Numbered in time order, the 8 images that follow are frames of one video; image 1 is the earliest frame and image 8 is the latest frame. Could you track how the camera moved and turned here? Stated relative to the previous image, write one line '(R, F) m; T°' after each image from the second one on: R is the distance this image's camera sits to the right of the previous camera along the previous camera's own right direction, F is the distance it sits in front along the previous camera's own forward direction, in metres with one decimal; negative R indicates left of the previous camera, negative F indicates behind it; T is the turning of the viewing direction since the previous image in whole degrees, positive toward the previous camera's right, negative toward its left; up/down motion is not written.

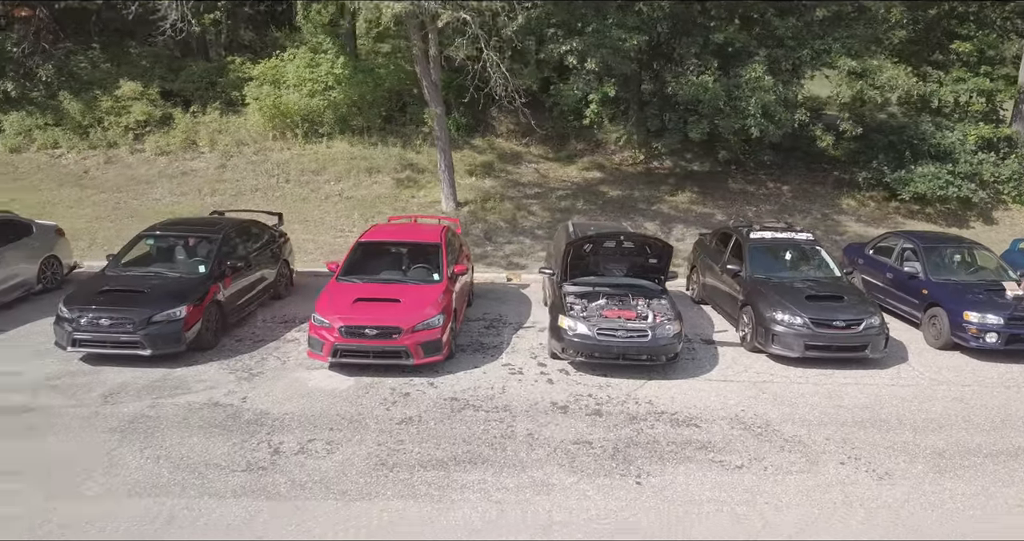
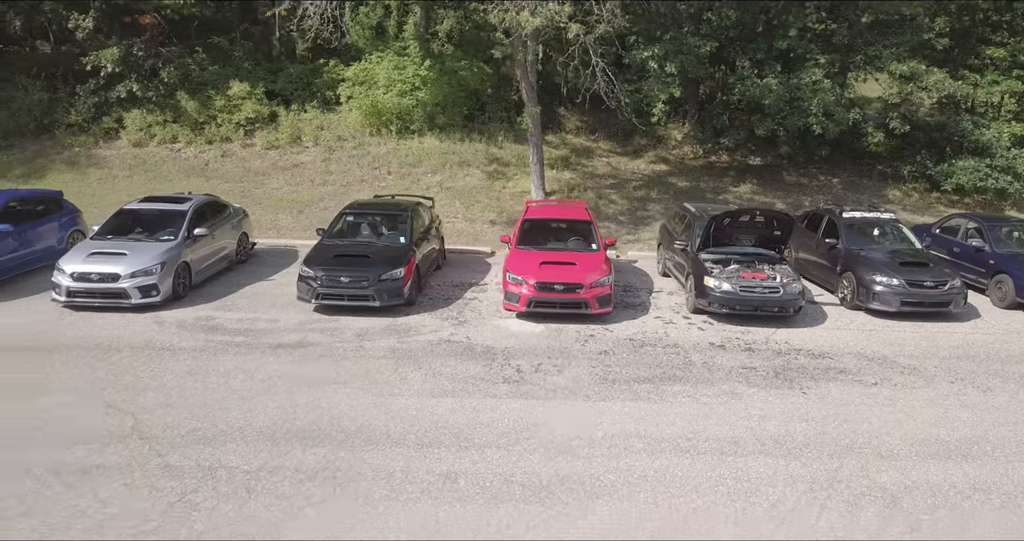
(-1.8, -2.0) m; 0°
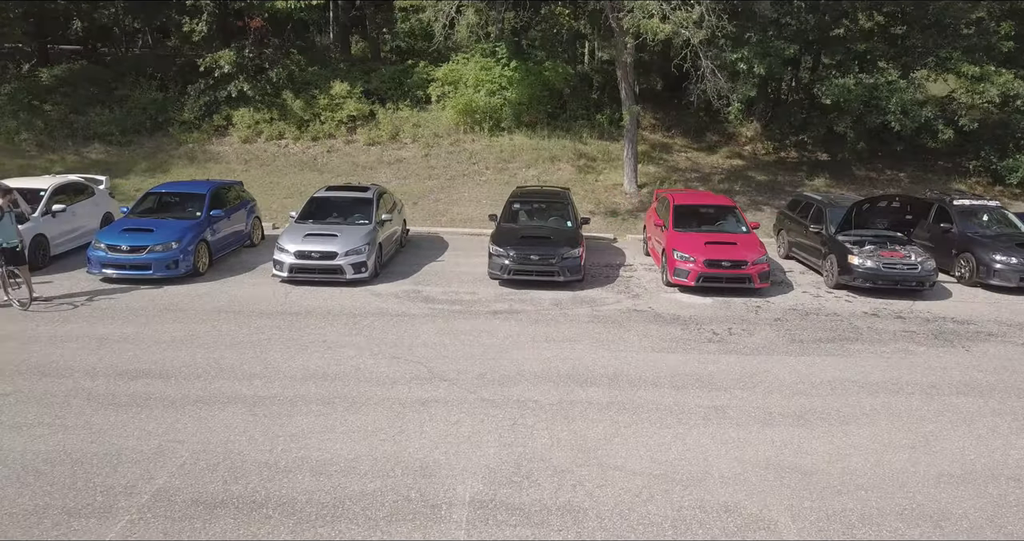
(-2.2, -1.3) m; 0°
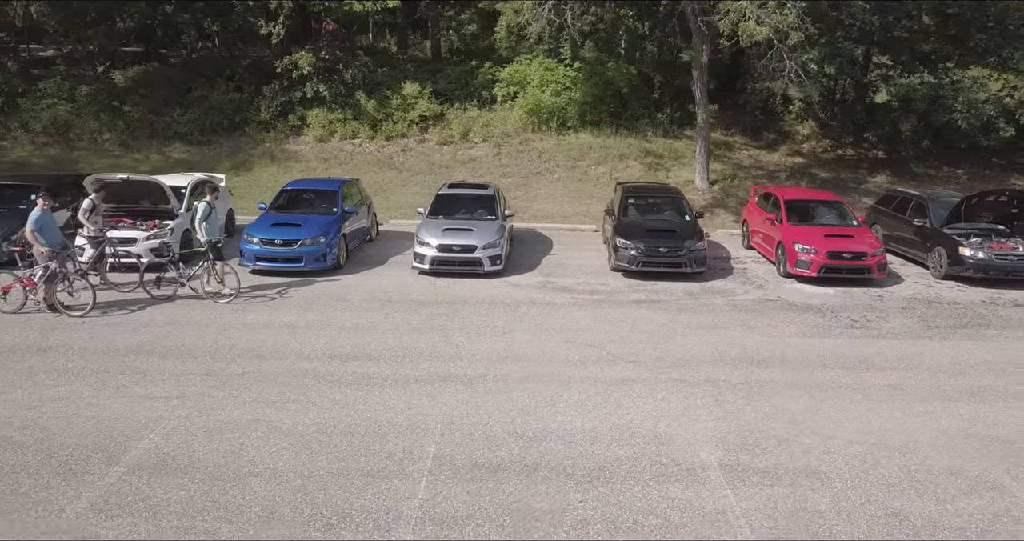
(-1.8, -0.6) m; 0°
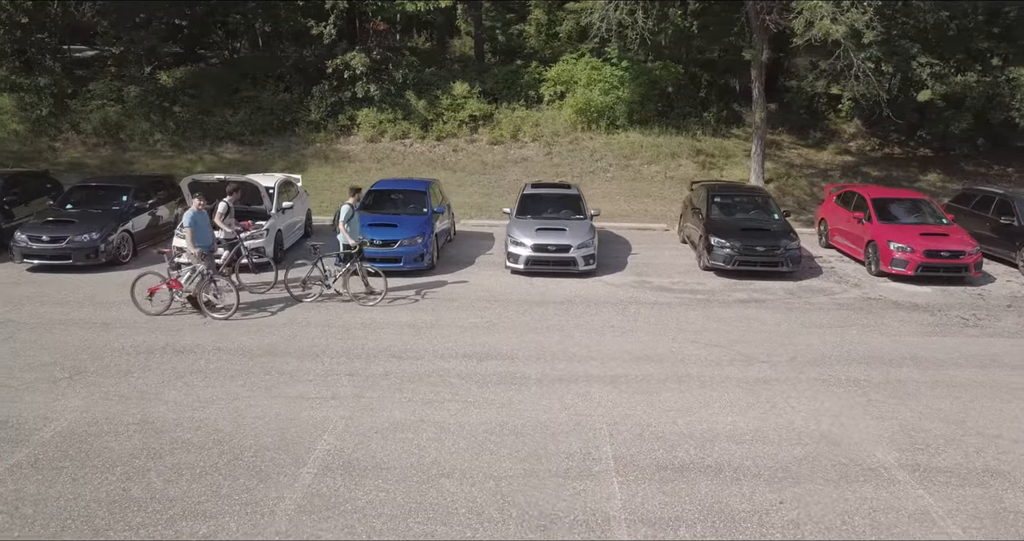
(-1.3, 0.0) m; 0°
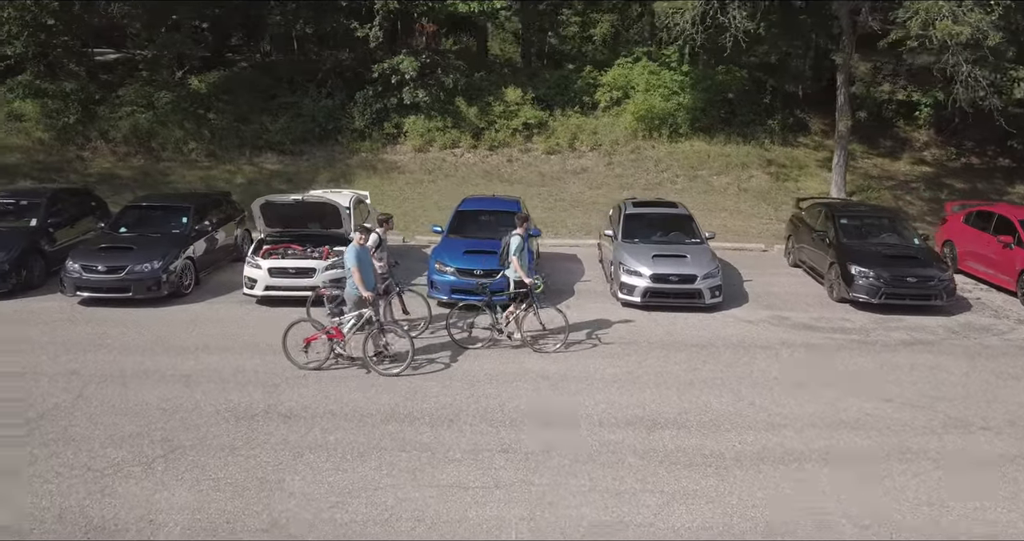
(-1.4, +1.4) m; 0°
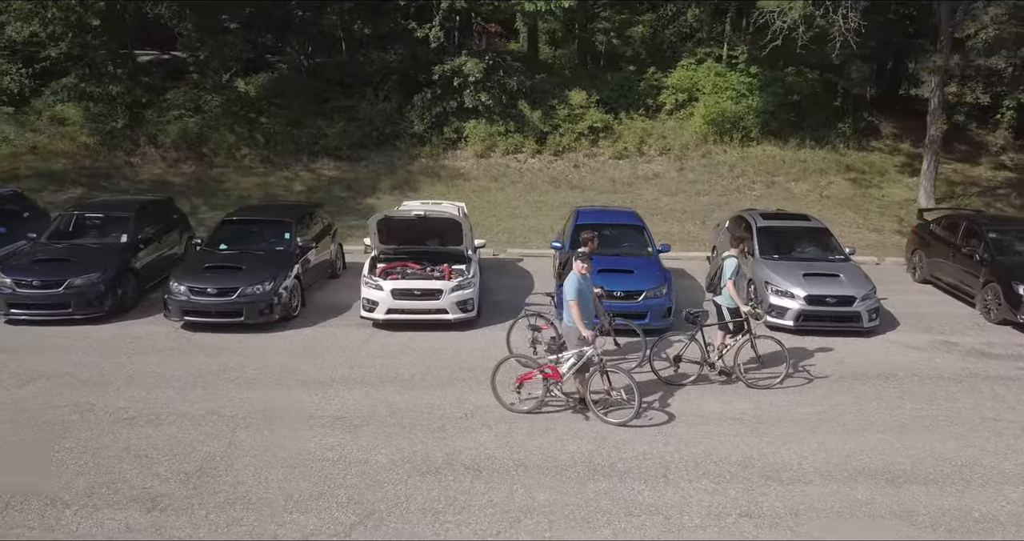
(-1.6, +0.9) m; 0°
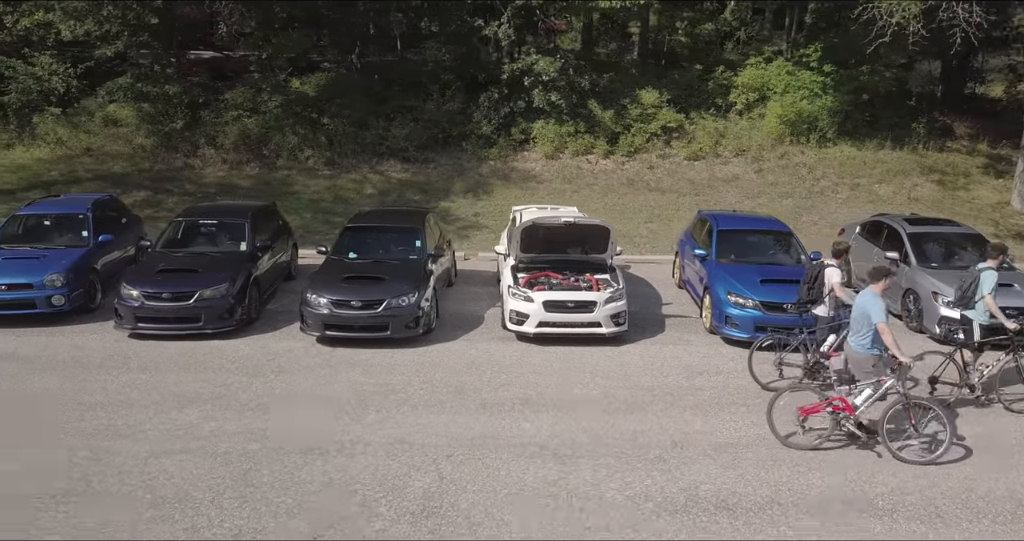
(-1.7, +0.6) m; 0°
